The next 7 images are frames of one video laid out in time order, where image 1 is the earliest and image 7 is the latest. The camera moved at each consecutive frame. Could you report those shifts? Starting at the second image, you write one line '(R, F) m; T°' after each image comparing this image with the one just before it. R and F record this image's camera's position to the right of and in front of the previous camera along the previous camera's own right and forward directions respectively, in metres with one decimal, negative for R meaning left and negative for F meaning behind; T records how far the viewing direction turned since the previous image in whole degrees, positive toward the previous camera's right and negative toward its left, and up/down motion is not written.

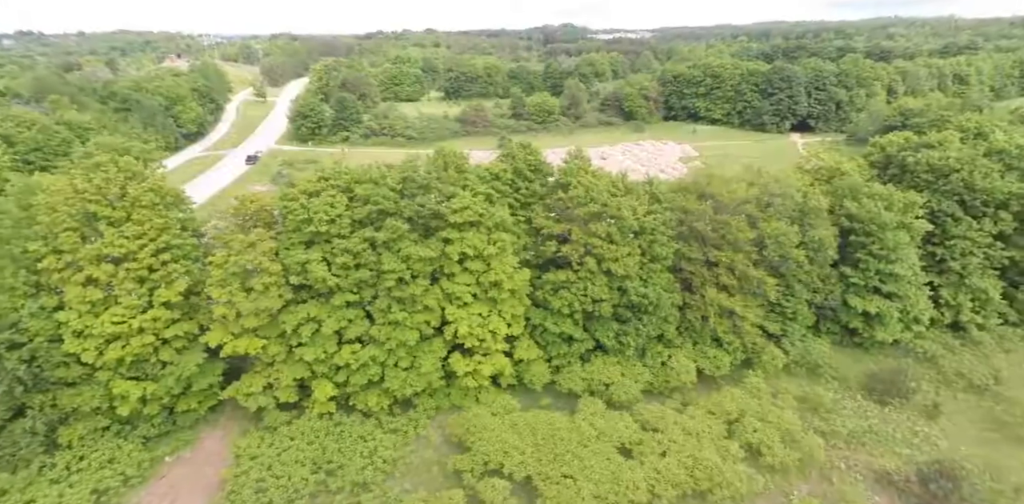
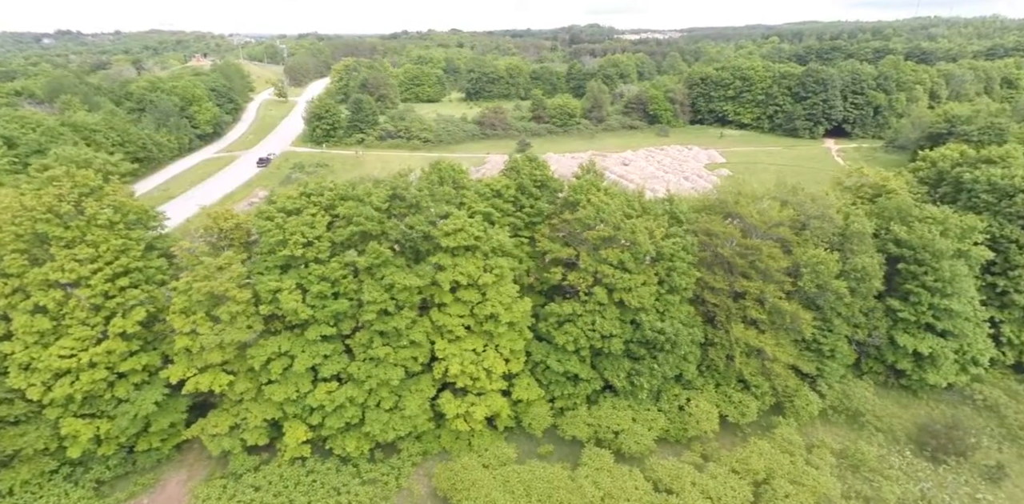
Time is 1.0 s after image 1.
(+0.8, +2.5) m; -2°
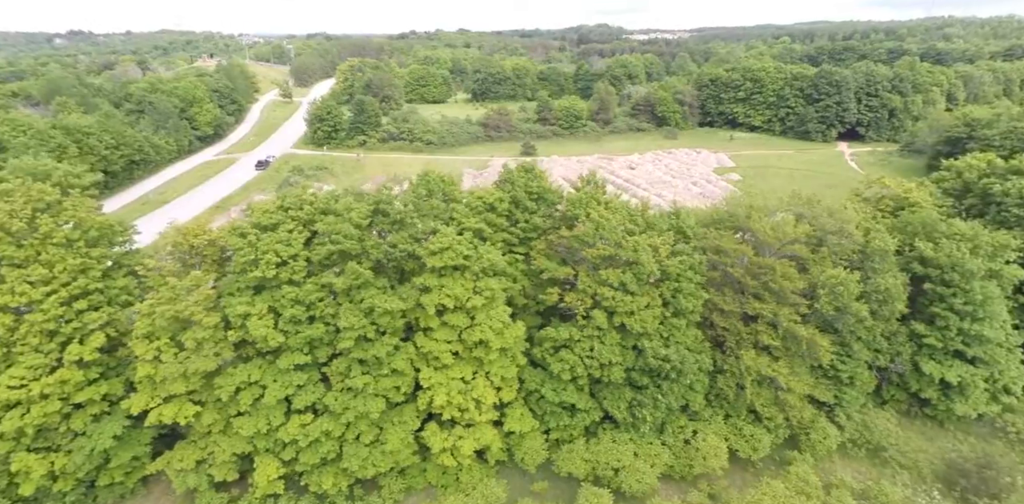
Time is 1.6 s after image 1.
(+0.5, +1.6) m; -1°
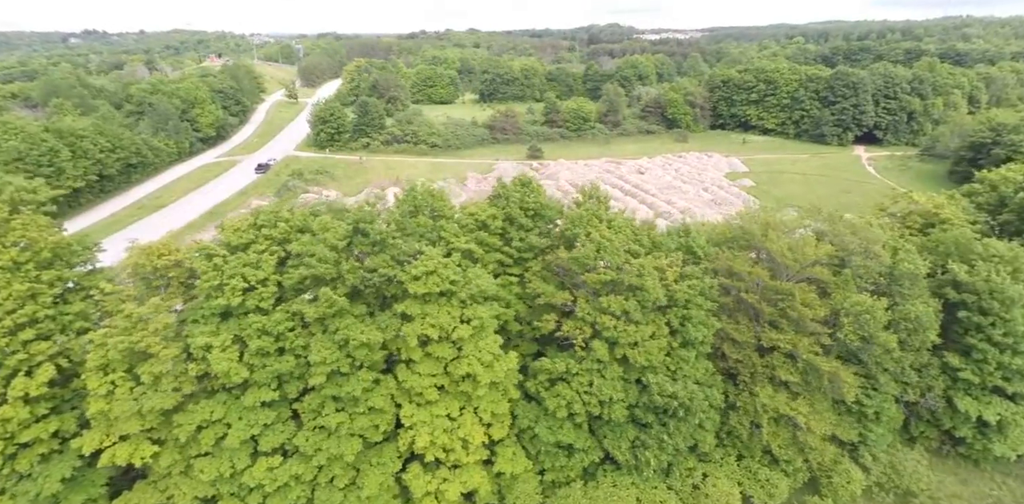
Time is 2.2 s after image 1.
(+0.5, +1.7) m; -1°
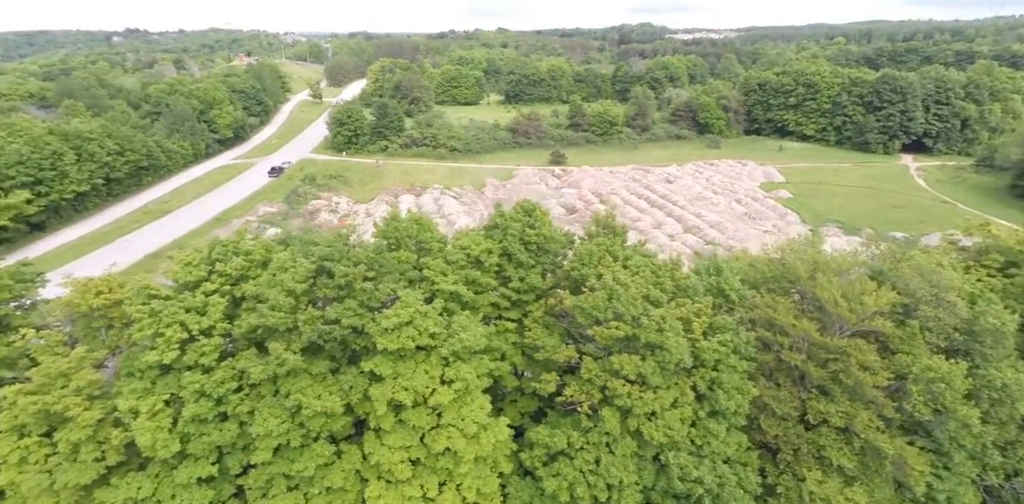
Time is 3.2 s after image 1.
(+0.8, +2.9) m; -3°
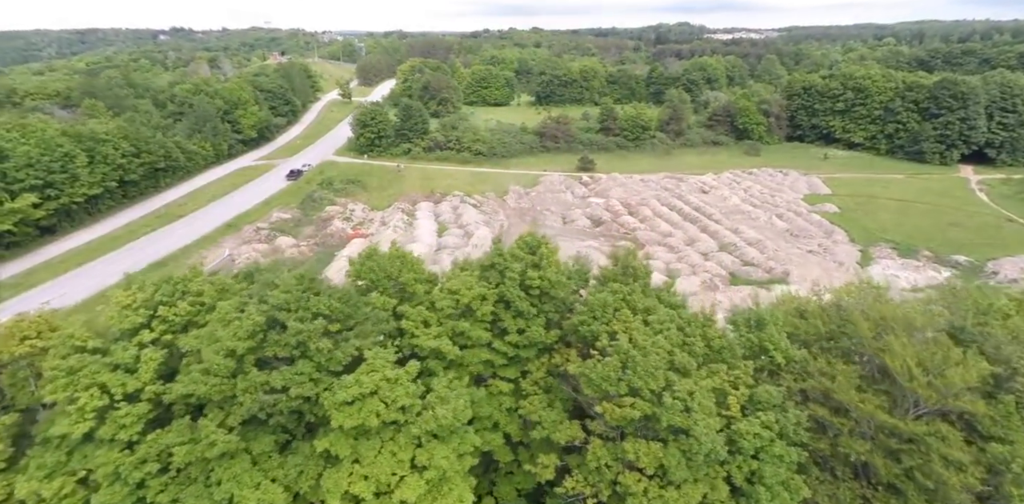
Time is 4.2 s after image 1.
(+0.8, +2.7) m; -3°
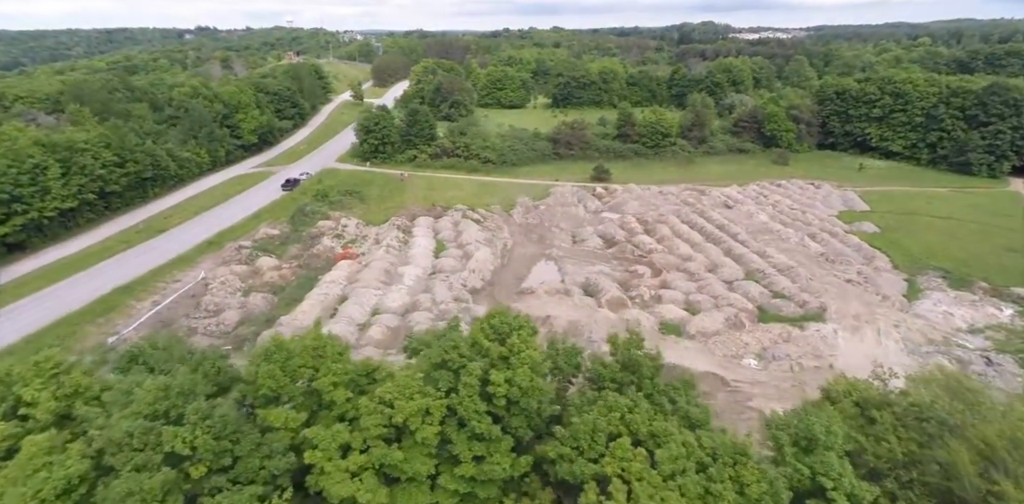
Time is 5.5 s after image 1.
(+1.1, +3.9) m; -2°
